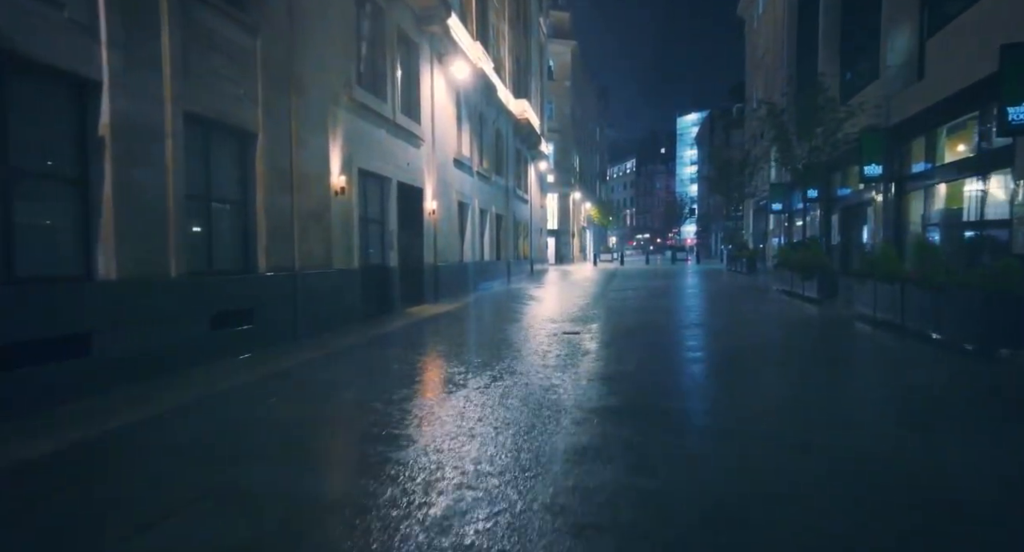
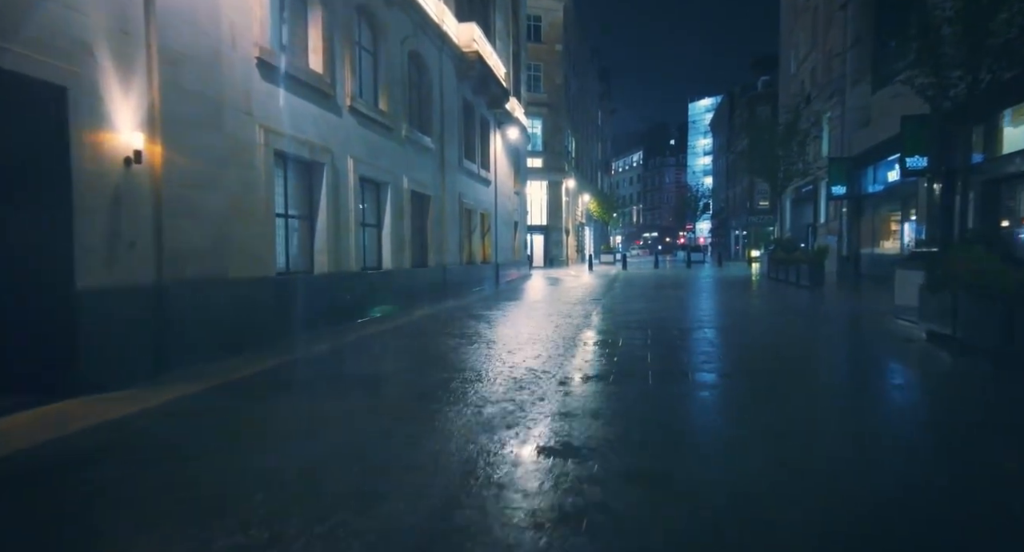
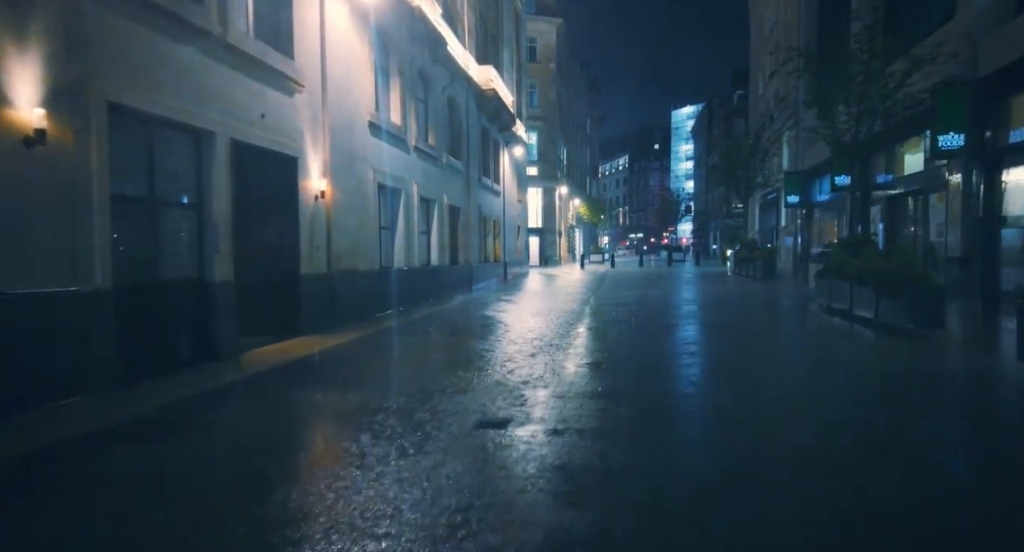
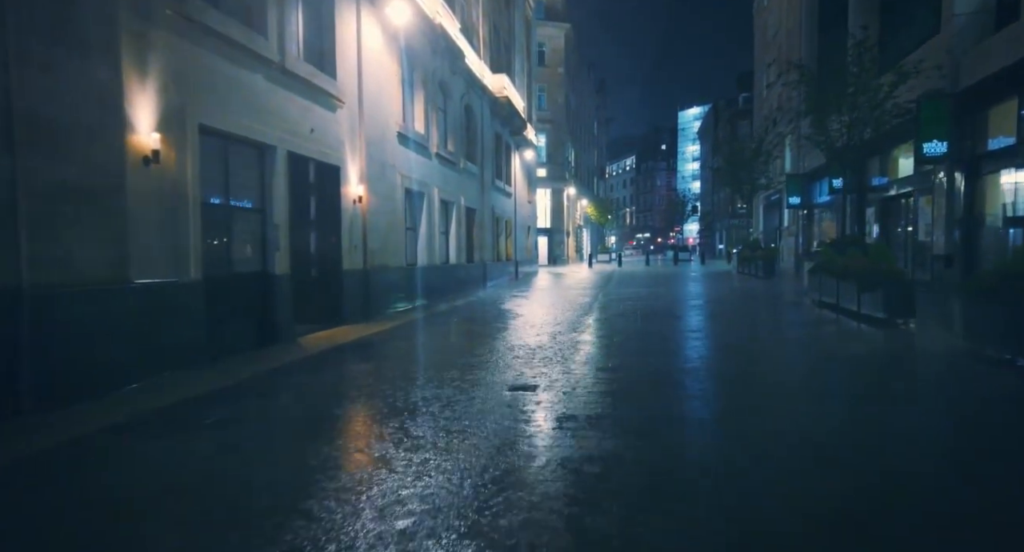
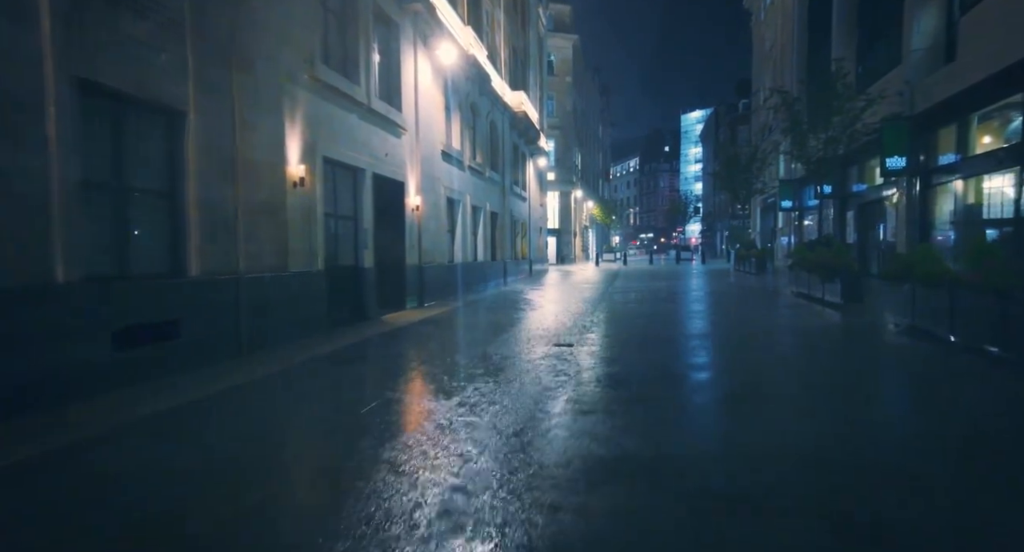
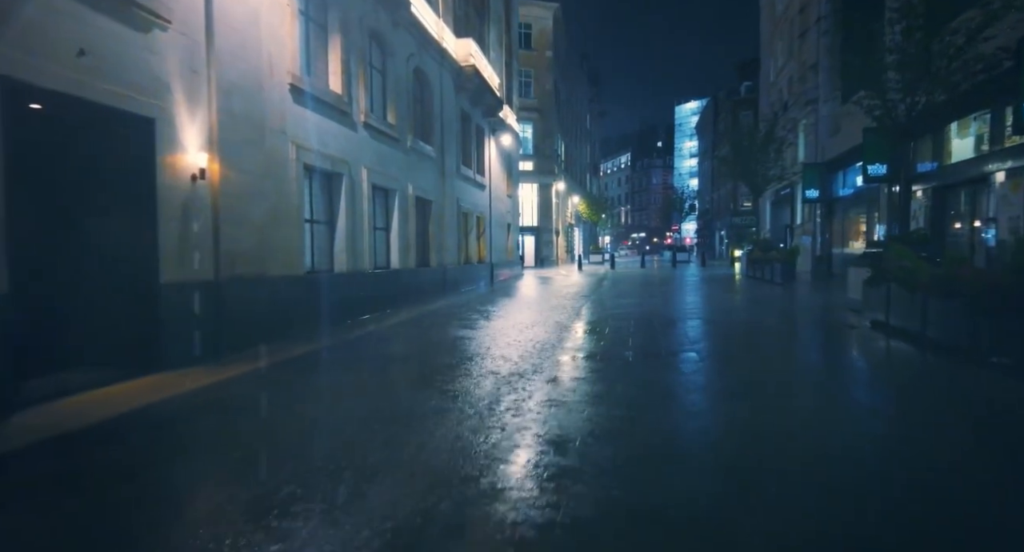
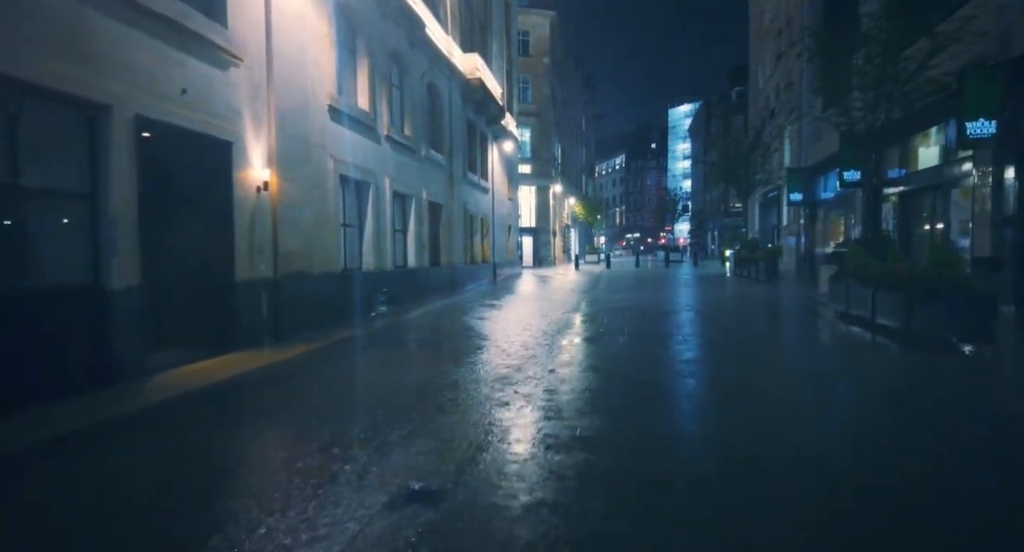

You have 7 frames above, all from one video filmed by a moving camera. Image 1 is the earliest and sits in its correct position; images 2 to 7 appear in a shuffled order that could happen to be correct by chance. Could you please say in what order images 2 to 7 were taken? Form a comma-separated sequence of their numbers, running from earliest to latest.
5, 4, 3, 7, 6, 2
